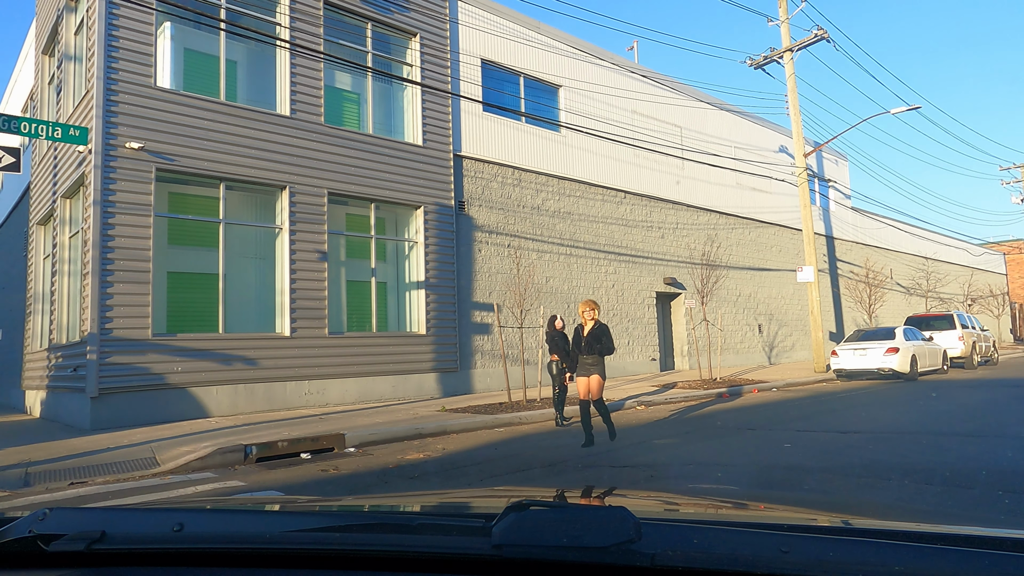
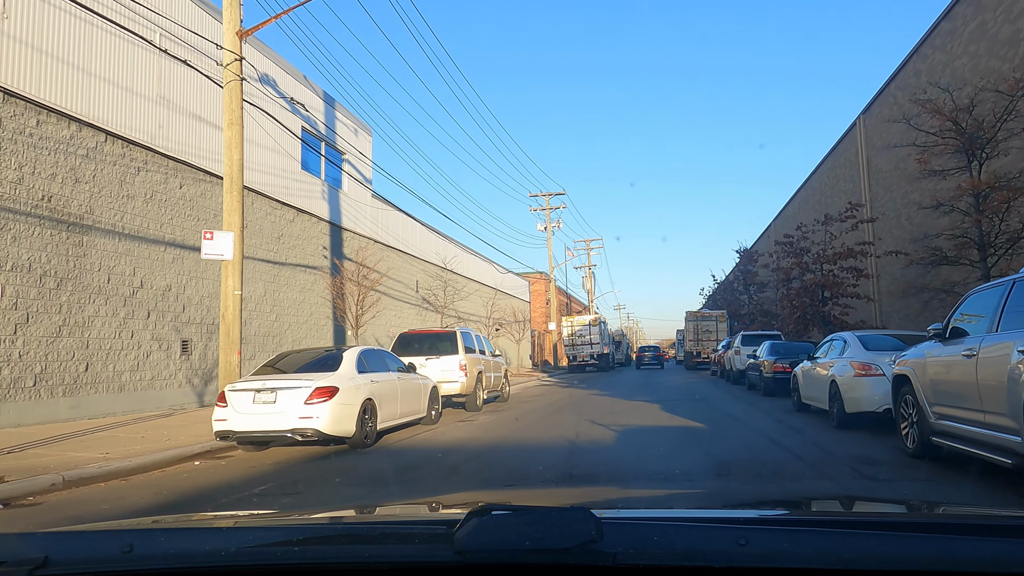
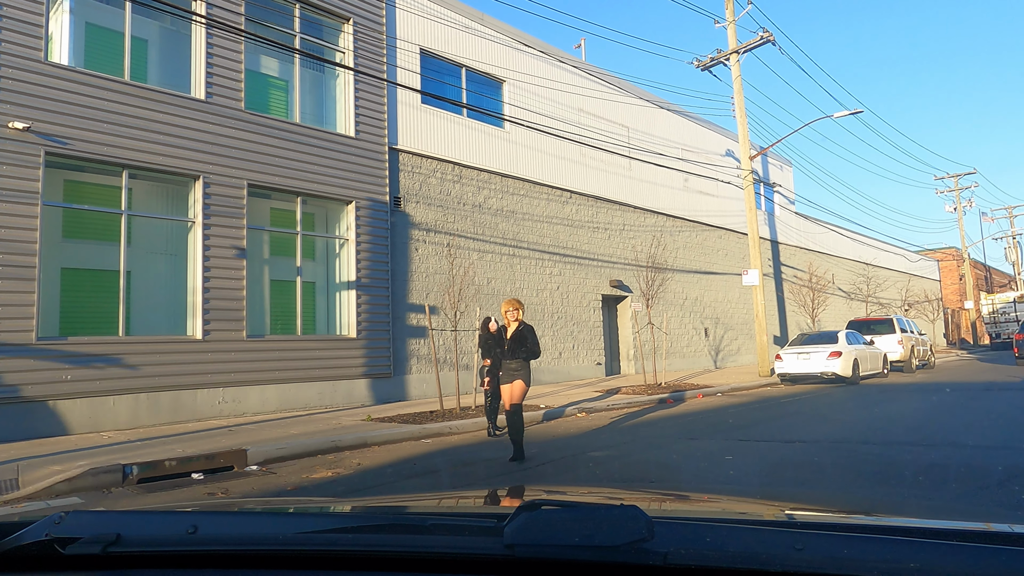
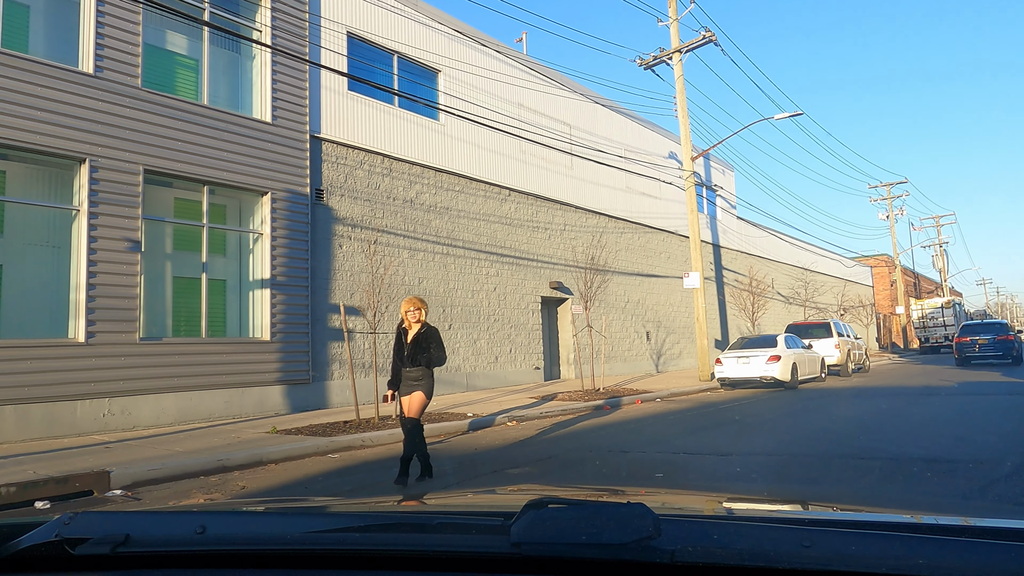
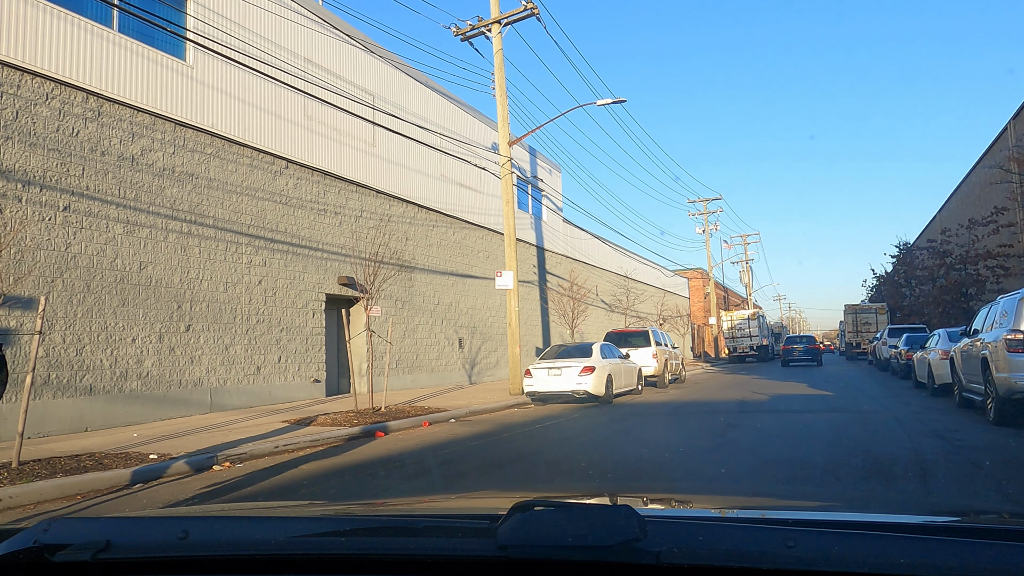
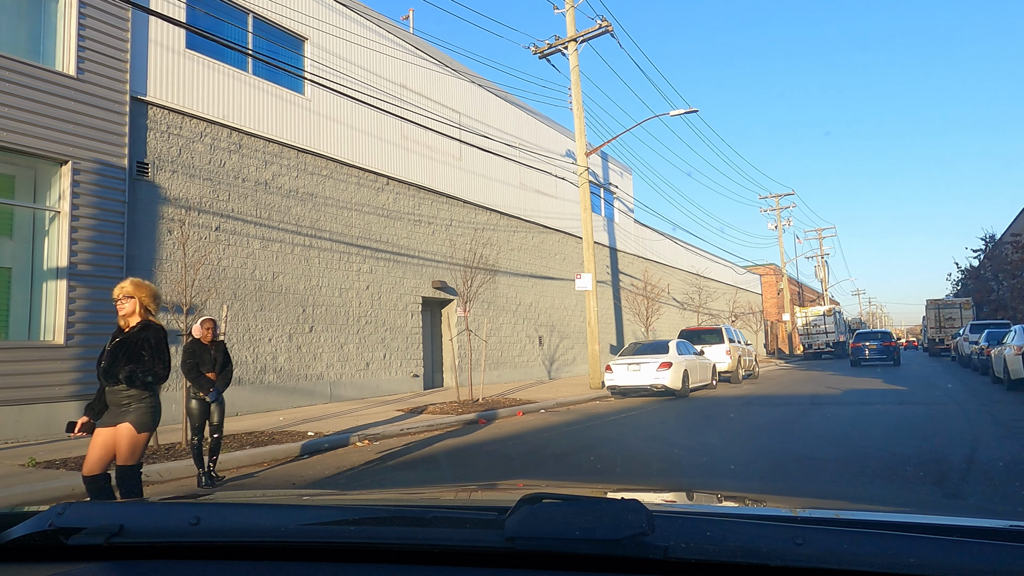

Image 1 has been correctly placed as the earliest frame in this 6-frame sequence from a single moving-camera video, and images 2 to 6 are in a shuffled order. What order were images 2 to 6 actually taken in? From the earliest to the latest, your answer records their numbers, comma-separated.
3, 4, 6, 5, 2
